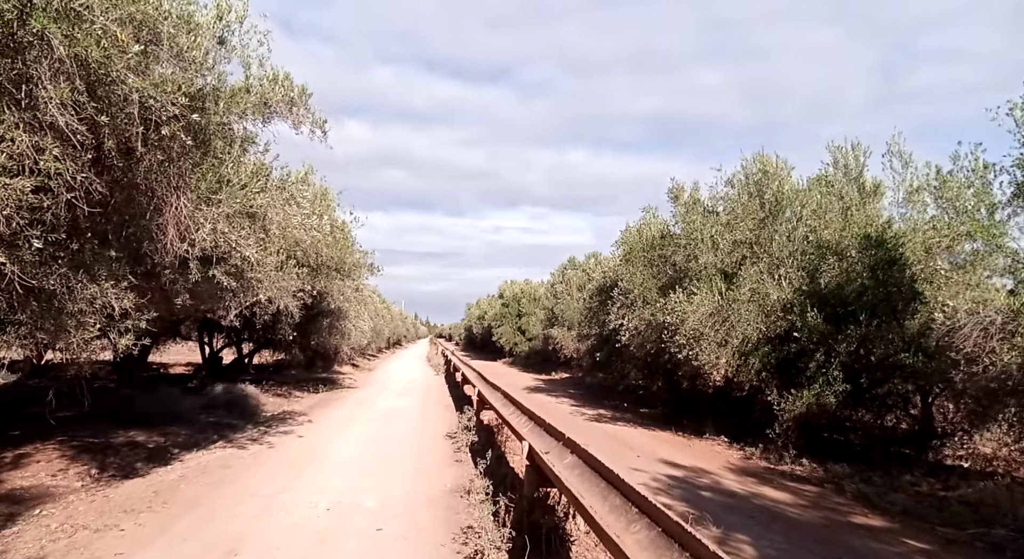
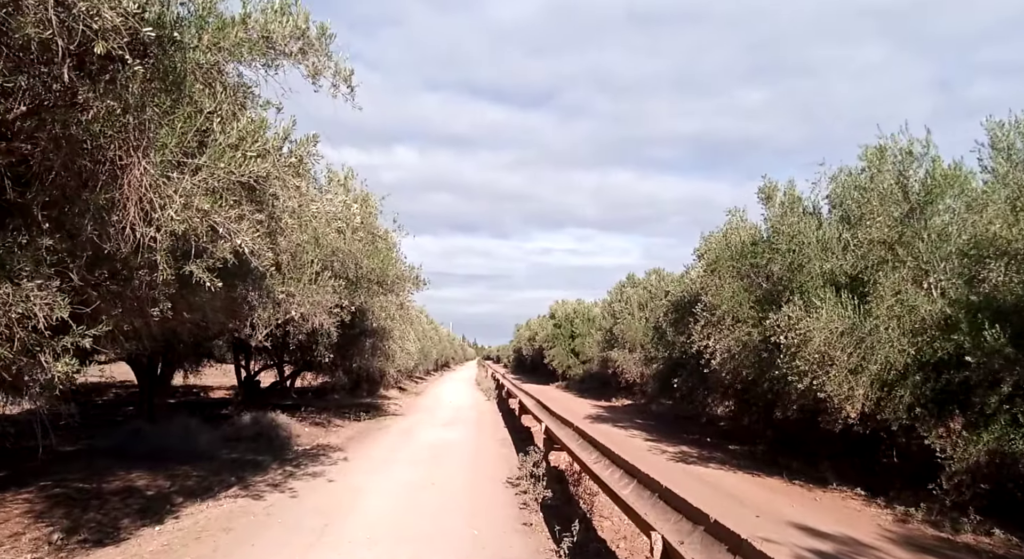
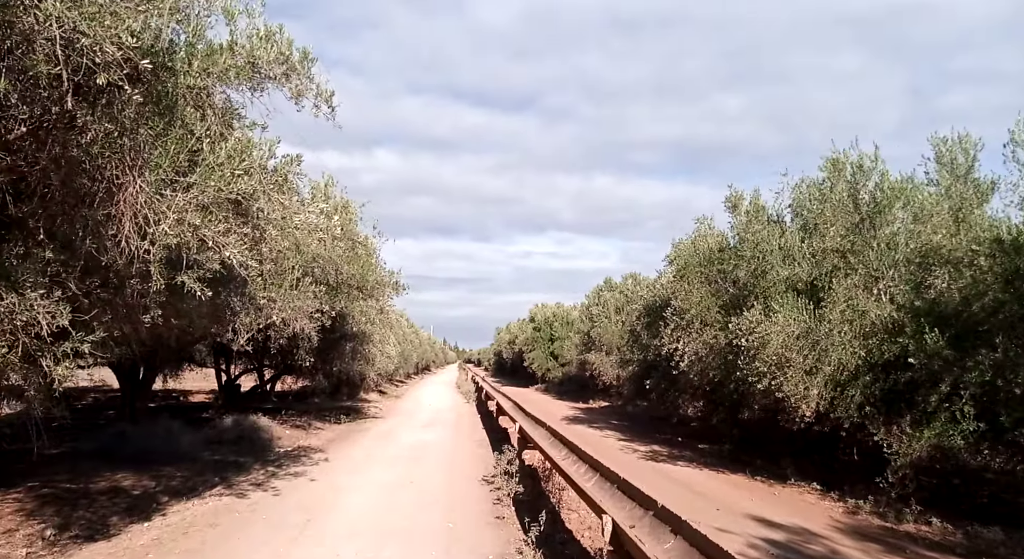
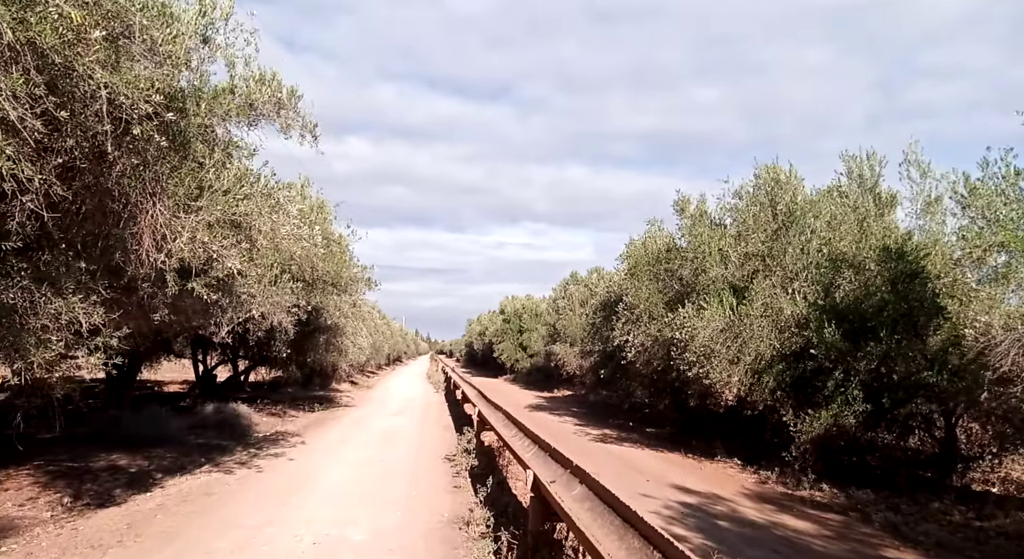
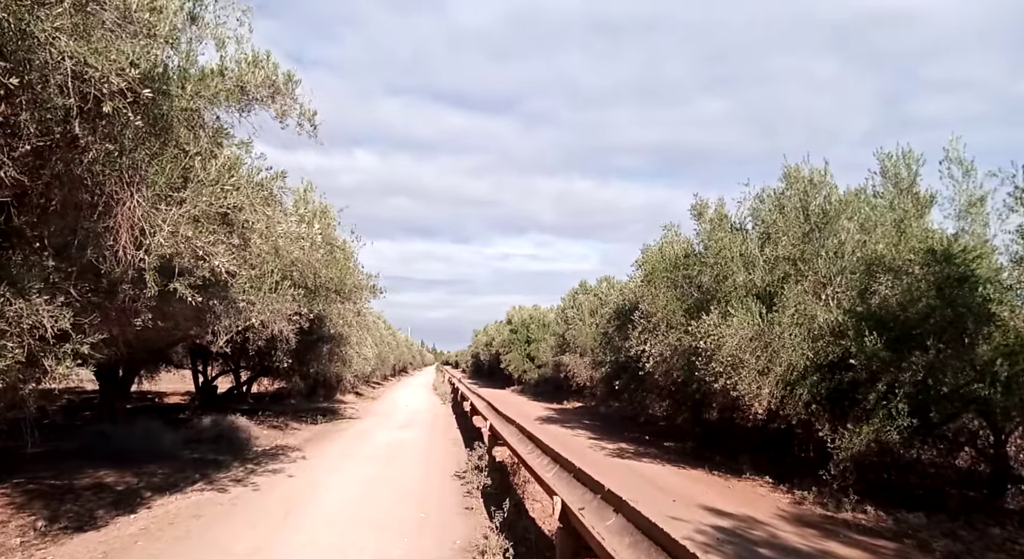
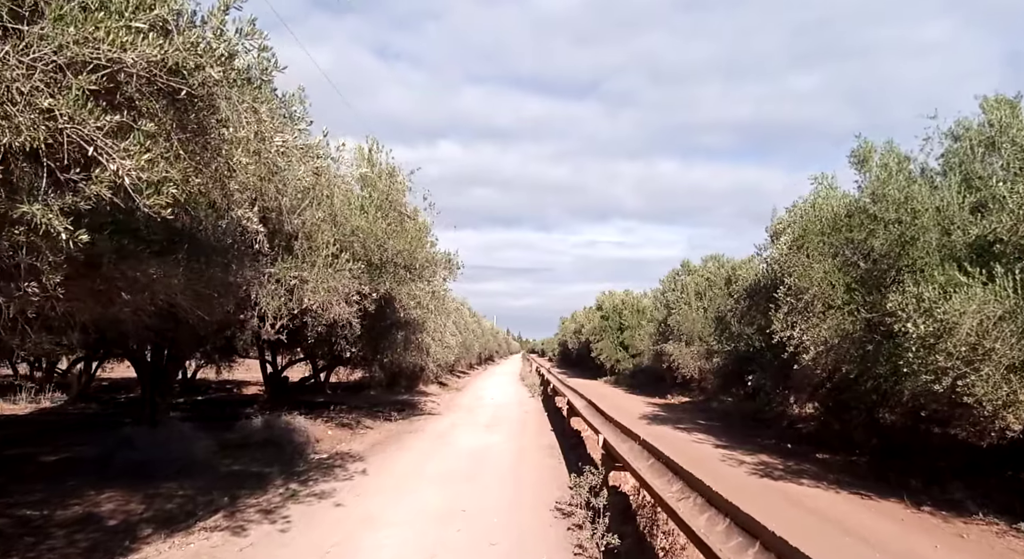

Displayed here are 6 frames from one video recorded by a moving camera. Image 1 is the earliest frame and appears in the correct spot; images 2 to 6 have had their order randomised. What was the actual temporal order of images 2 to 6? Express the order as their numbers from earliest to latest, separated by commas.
4, 5, 3, 2, 6
